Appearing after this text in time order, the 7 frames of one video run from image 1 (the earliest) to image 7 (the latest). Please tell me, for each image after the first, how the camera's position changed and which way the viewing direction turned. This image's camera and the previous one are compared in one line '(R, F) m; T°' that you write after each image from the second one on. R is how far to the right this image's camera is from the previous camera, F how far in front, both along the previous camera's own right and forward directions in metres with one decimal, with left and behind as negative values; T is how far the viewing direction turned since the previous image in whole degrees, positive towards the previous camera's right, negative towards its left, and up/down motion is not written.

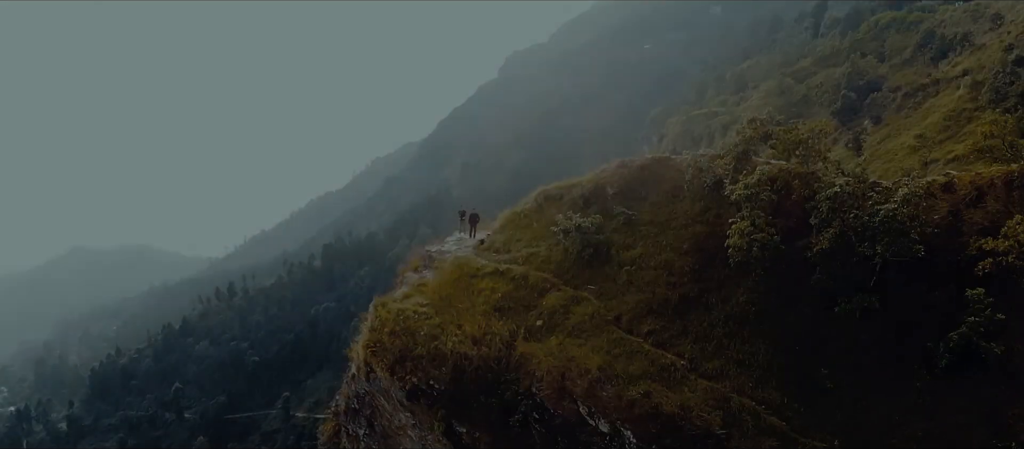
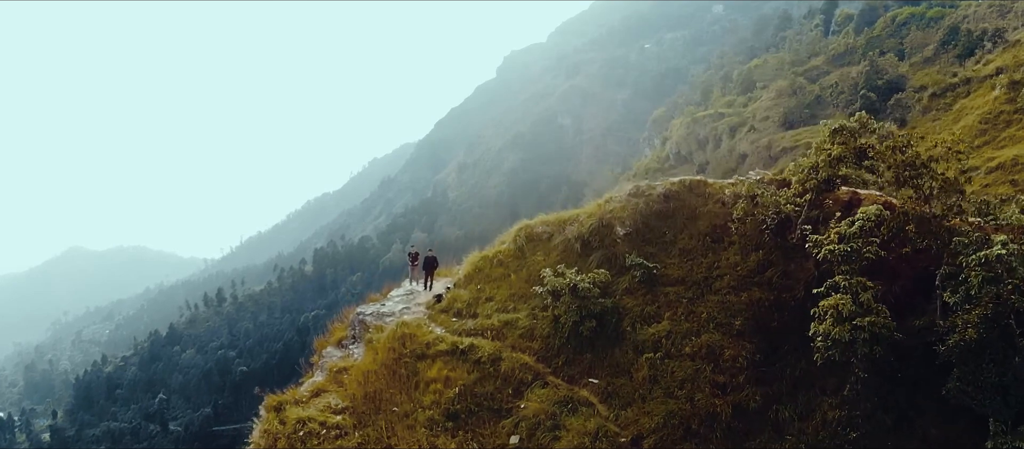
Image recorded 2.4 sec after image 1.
(+0.4, +3.1) m; 0°
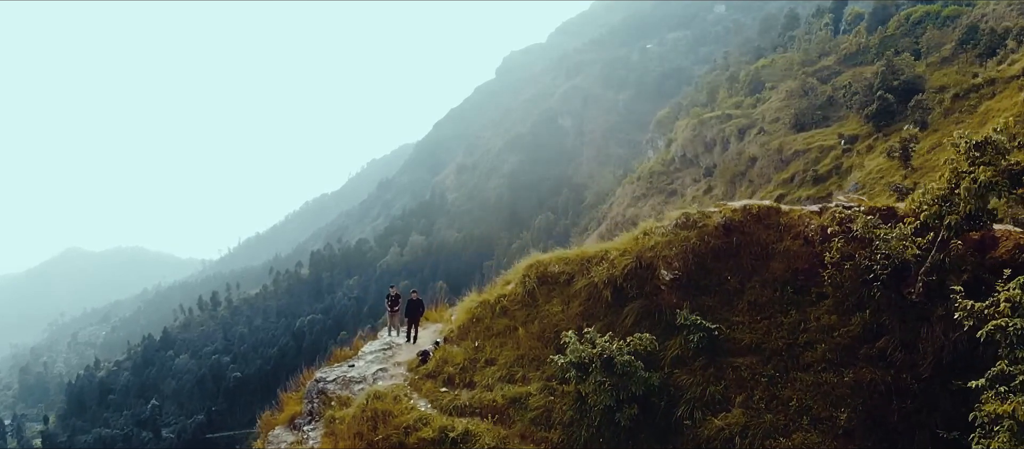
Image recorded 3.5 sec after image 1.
(-0.1, +1.8) m; 0°
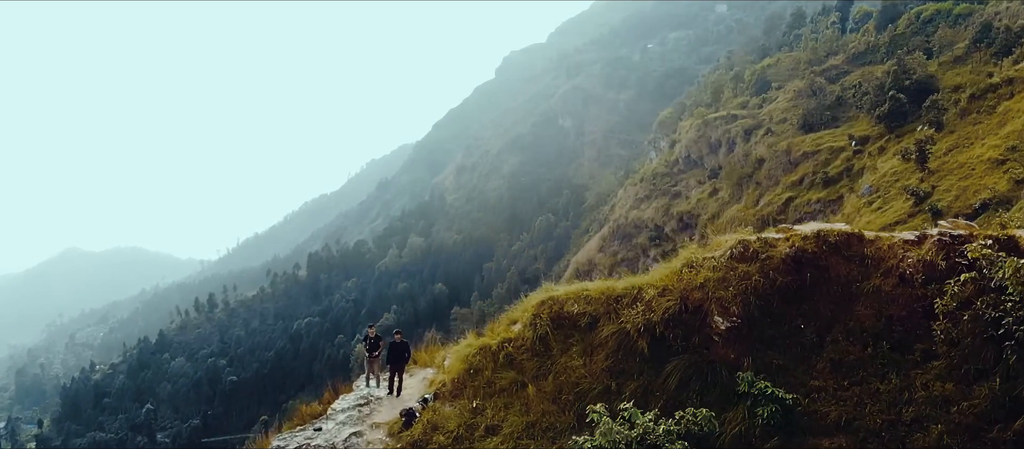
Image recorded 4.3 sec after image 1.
(-0.1, +1.2) m; 0°
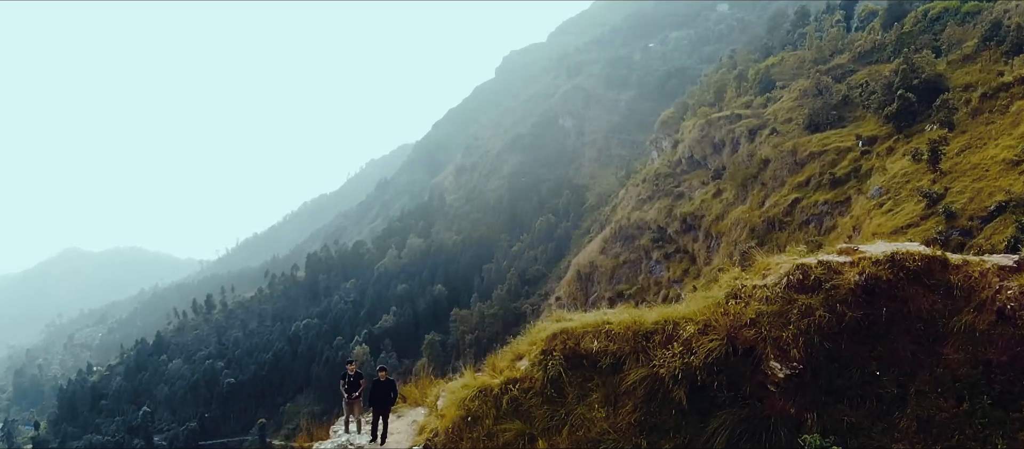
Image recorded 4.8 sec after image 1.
(0.0, +0.8) m; 0°
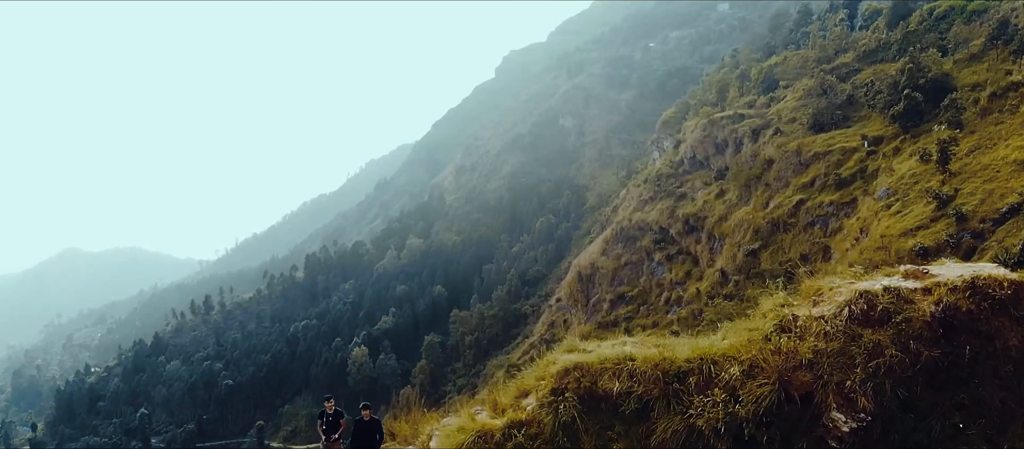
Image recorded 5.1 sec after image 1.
(0.0, +0.6) m; 0°
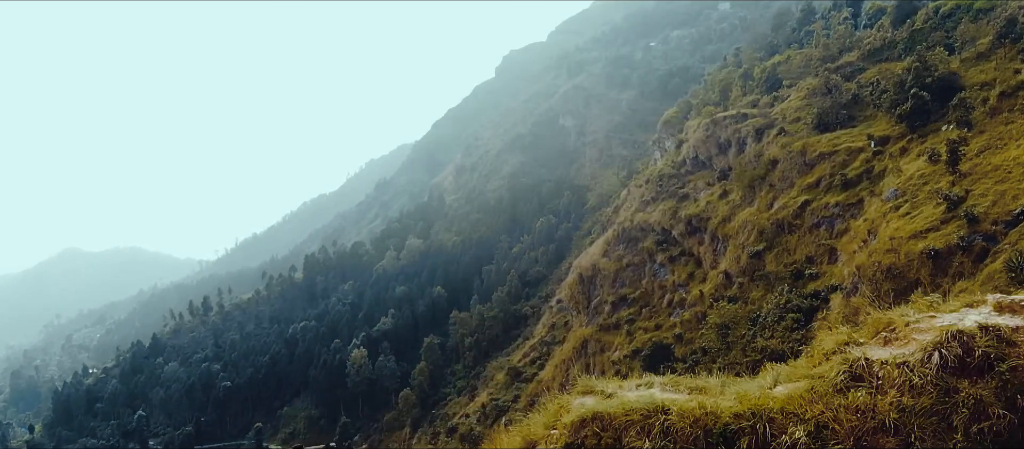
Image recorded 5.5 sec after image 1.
(0.0, +0.6) m; 0°
